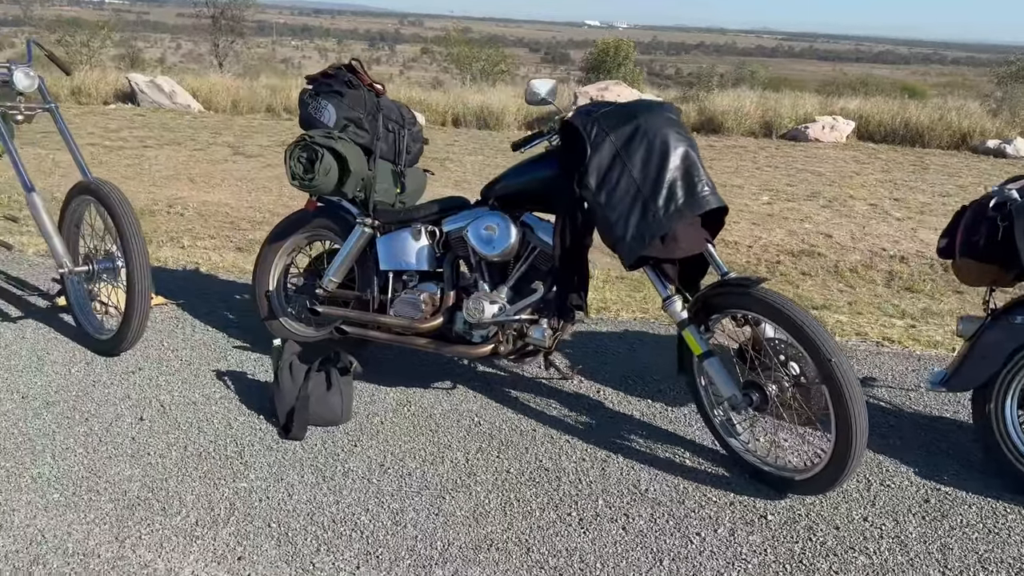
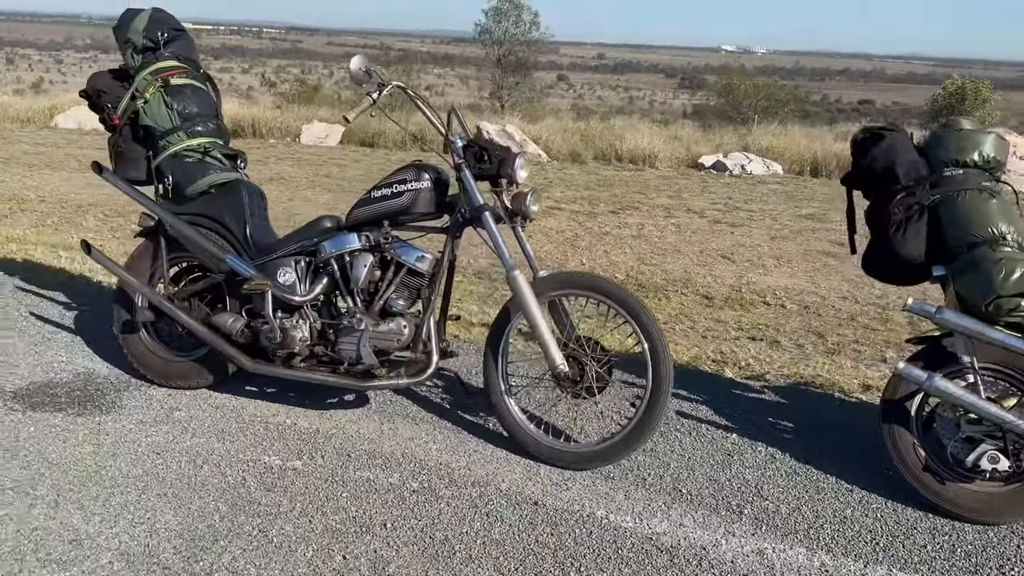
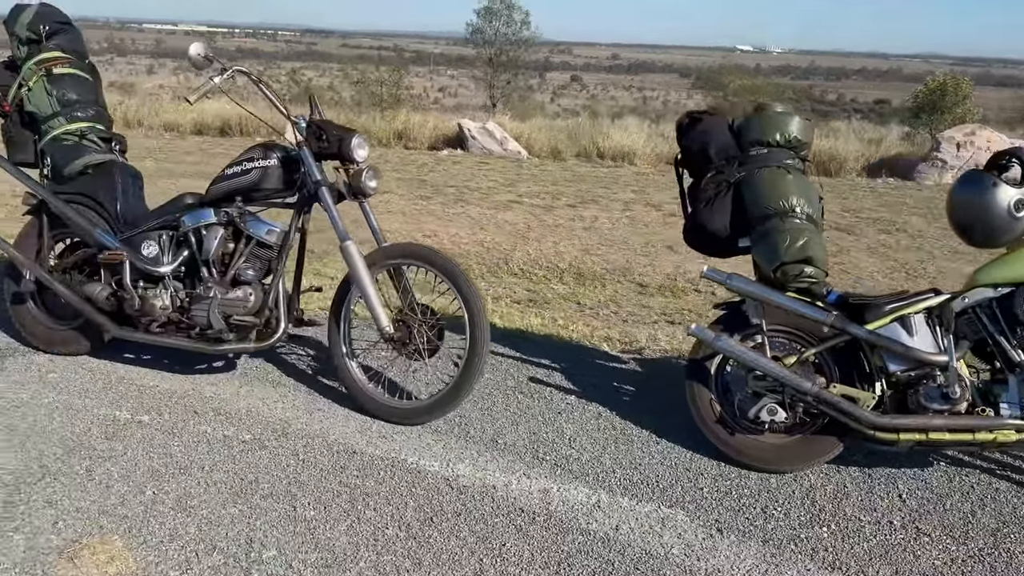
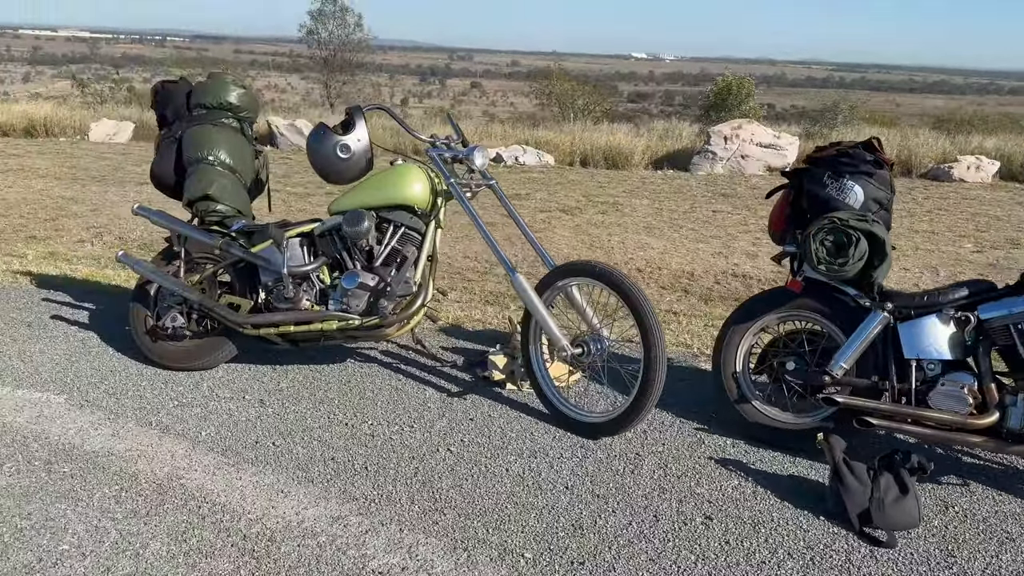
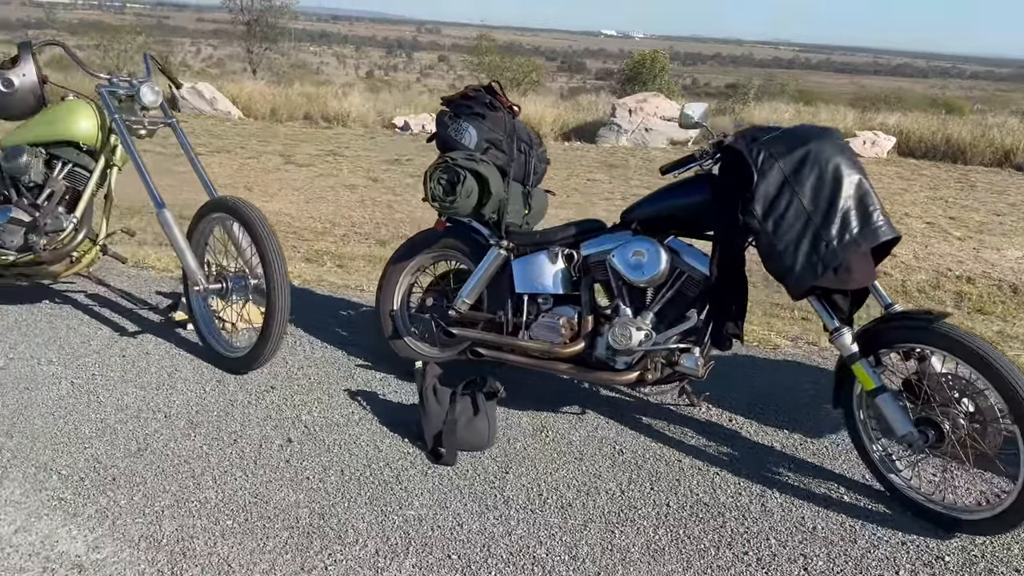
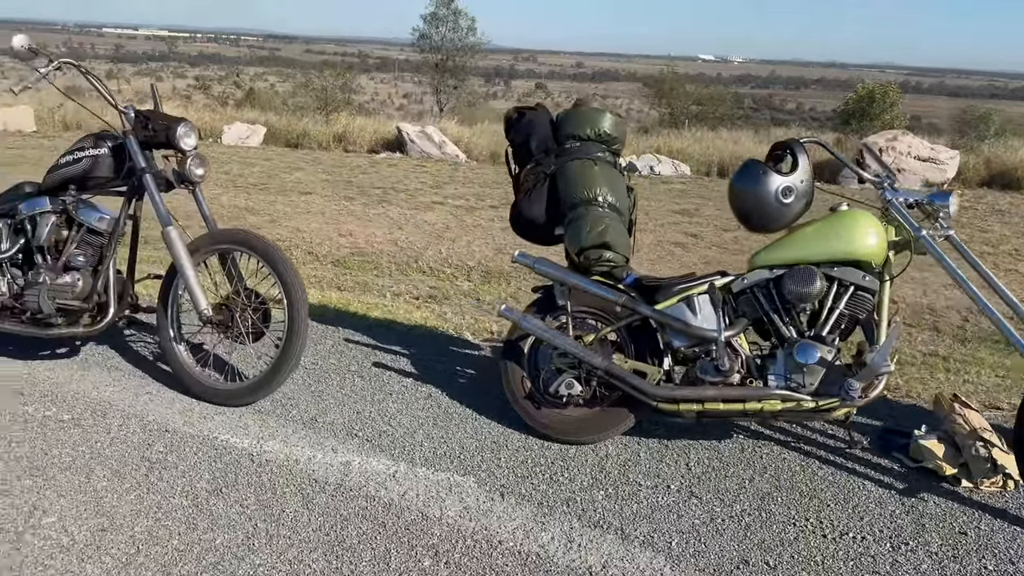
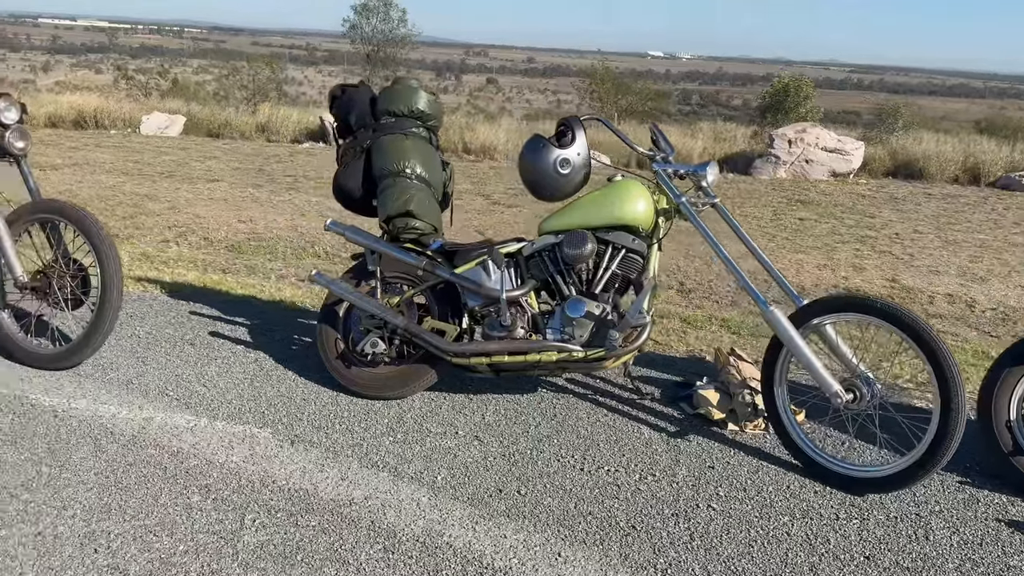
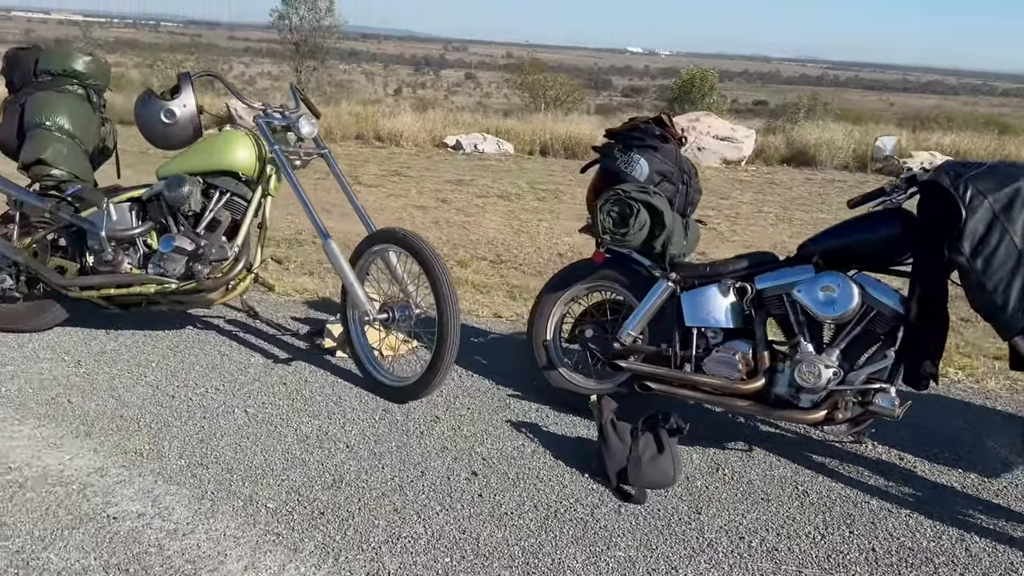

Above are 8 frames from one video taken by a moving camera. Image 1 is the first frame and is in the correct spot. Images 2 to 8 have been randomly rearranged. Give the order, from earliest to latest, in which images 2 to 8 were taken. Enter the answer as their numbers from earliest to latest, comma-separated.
5, 8, 4, 7, 6, 3, 2
